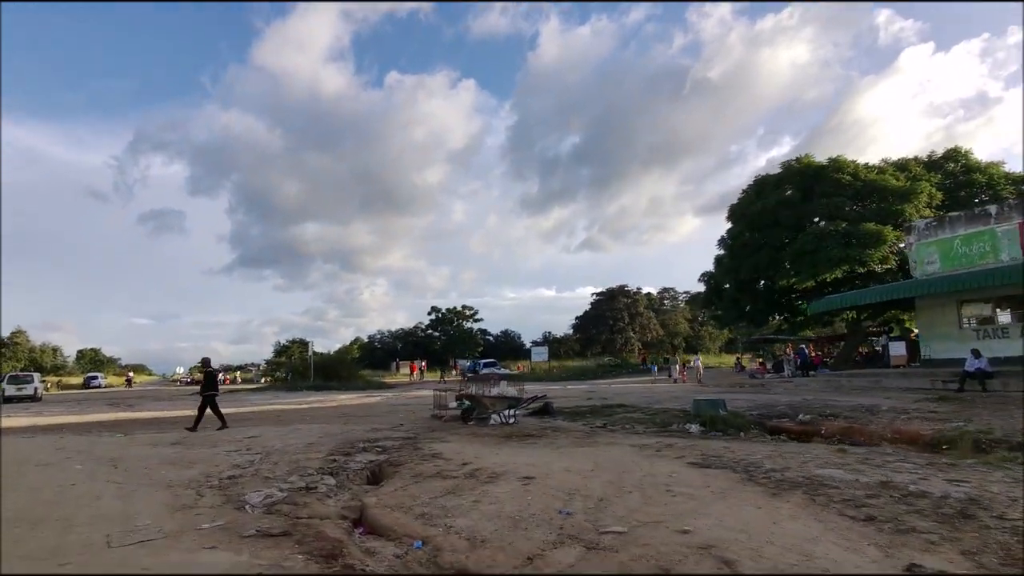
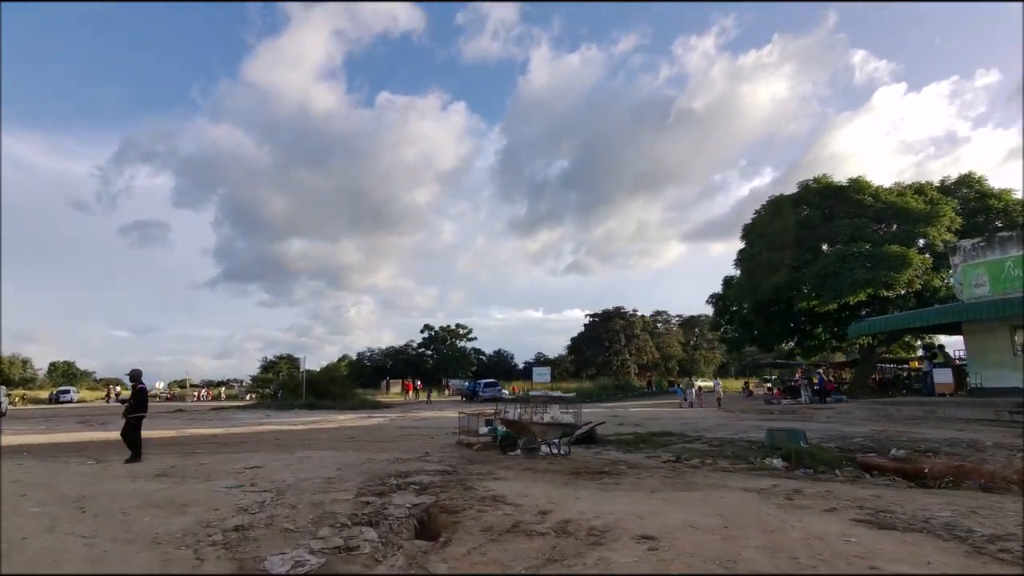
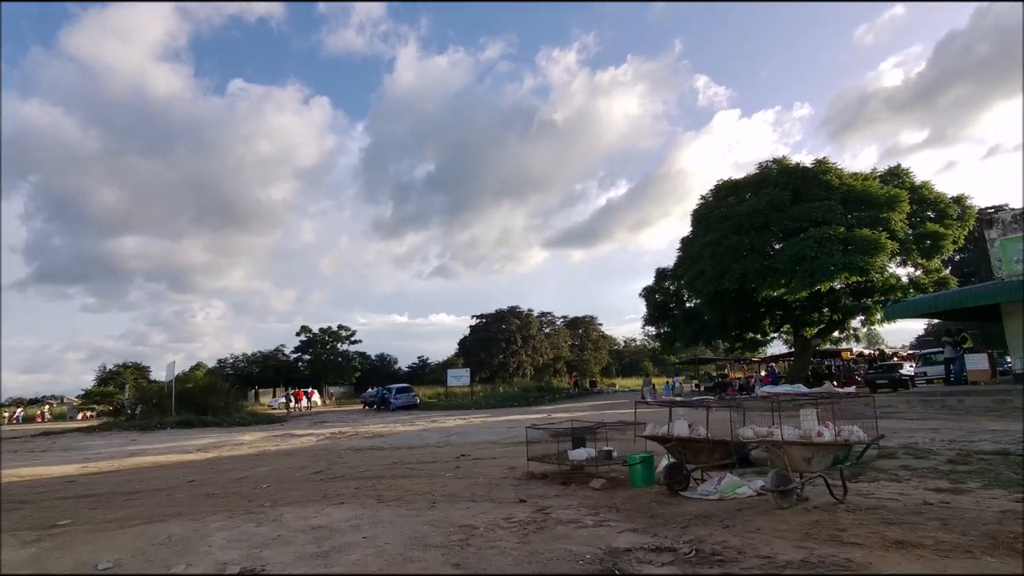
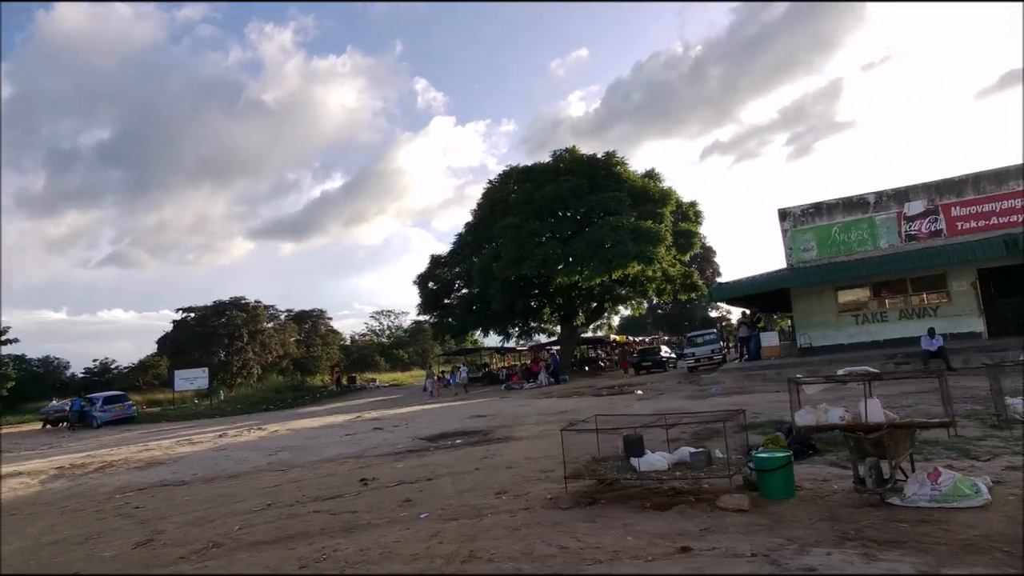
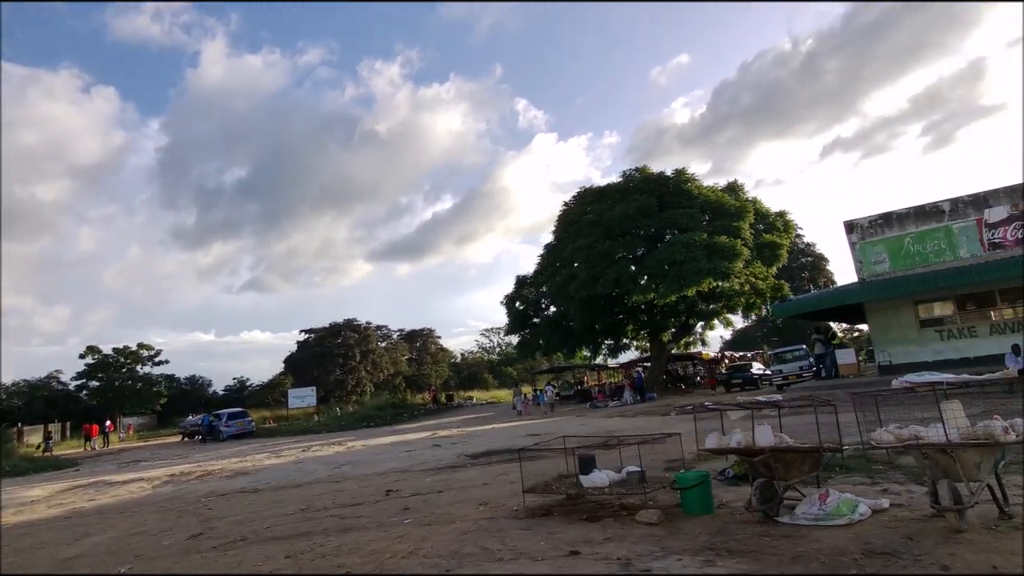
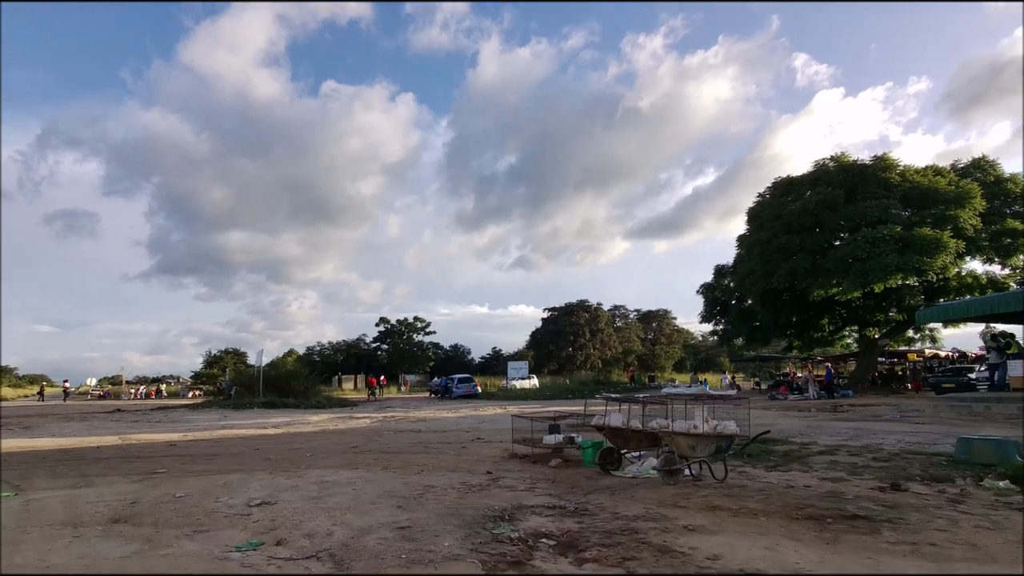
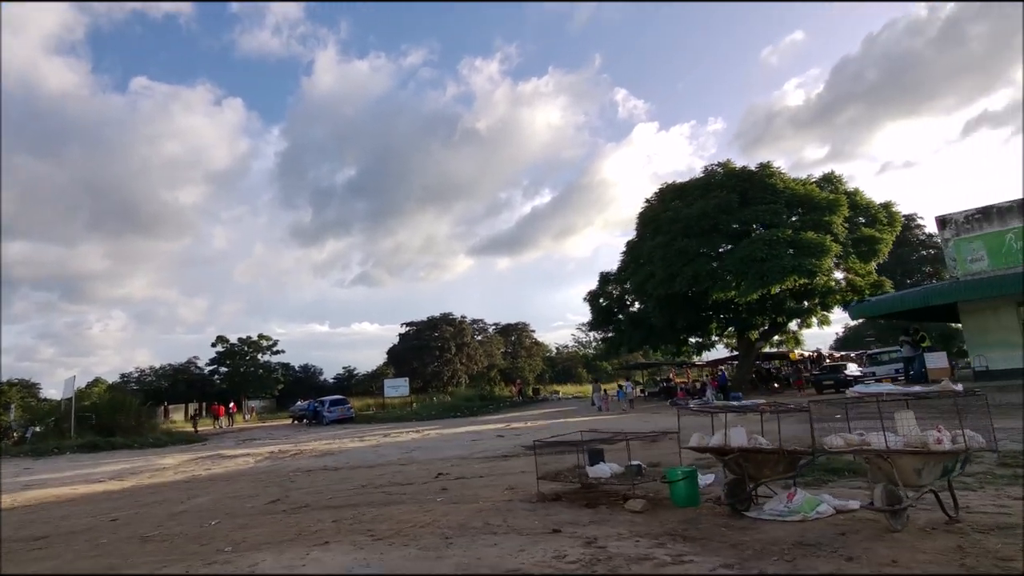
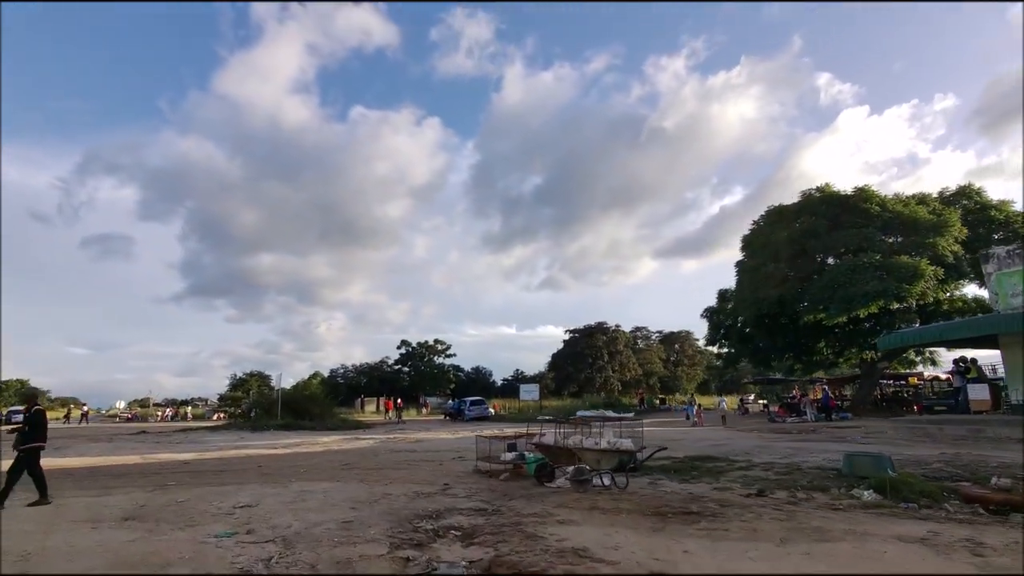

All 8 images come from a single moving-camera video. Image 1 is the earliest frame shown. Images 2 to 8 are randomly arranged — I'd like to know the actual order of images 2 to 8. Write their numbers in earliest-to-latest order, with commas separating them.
2, 8, 6, 3, 7, 5, 4
